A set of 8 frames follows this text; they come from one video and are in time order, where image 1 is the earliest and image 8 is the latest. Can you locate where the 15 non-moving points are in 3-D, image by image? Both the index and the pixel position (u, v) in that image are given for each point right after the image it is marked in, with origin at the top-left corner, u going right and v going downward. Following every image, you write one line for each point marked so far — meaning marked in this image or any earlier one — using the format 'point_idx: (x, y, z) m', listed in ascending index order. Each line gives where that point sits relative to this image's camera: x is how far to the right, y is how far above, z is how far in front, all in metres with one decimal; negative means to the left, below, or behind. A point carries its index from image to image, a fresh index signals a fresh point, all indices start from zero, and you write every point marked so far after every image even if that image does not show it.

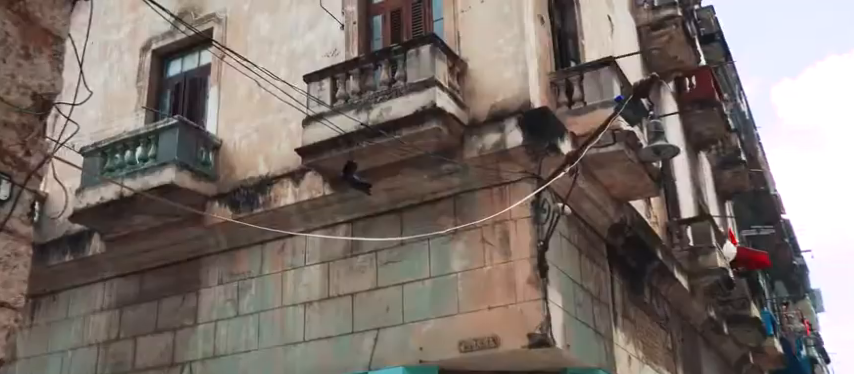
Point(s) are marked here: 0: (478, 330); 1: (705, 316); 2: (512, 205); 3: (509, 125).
0: (+0.4, -1.2, +7.1) m
1: (+3.9, -1.8, +12.2) m
2: (+0.7, -0.2, +7.3) m
3: (+0.7, +0.5, +7.3) m
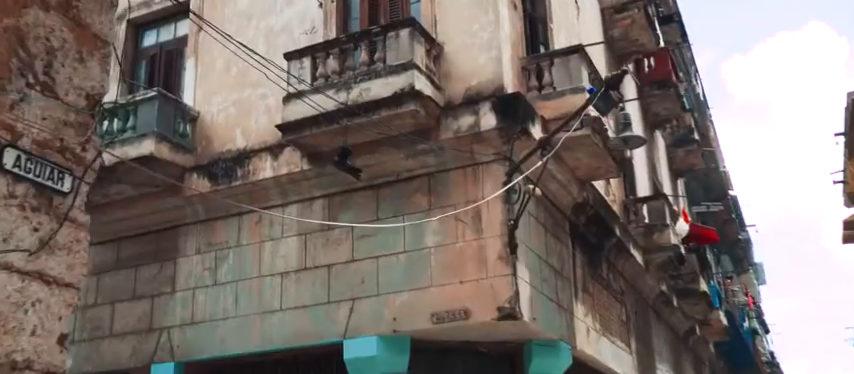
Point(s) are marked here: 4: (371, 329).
0: (+0.2, -1.0, +7.5) m
1: (+3.4, -1.5, +12.8) m
2: (+0.5, 0.0, +7.7) m
3: (+0.5, +0.7, +7.7) m
4: (-0.5, -1.3, +7.8) m
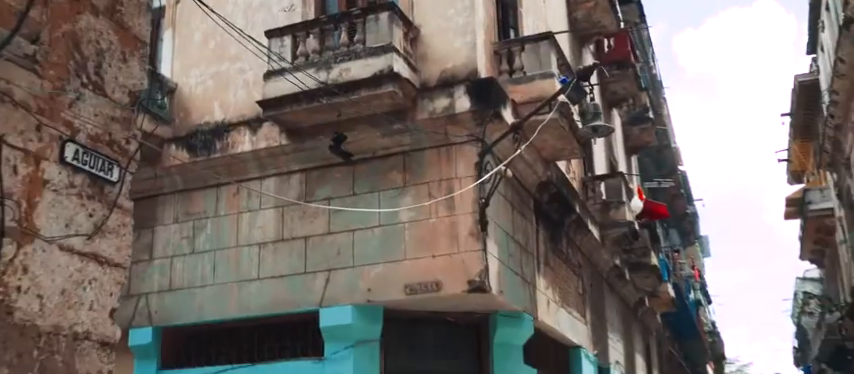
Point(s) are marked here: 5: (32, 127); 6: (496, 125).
0: (0.0, -0.8, +7.9) m
1: (+2.9, -1.2, +13.4) m
2: (+0.3, +0.2, +8.1) m
3: (+0.3, +0.9, +8.1) m
4: (-0.8, -1.1, +8.2) m
5: (-1.3, +0.2, +3.0) m
6: (+0.6, +0.6, +8.1) m
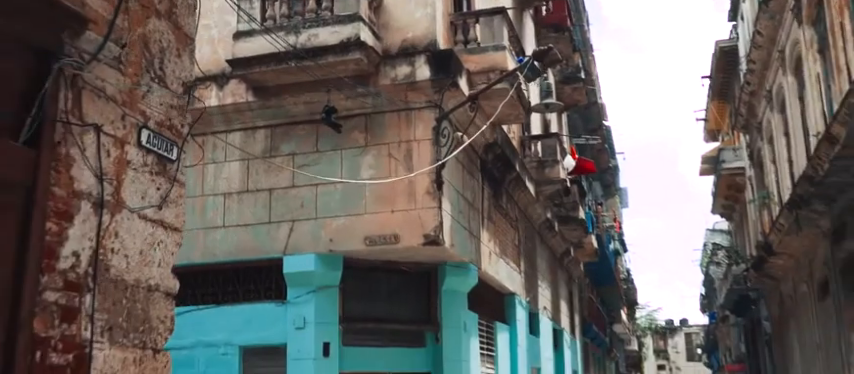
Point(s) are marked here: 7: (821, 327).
0: (-0.4, -0.4, +8.7) m
1: (+1.9, -0.5, +14.5) m
2: (-0.1, +0.6, +8.8) m
3: (-0.1, +1.3, +8.7) m
4: (-1.2, -0.6, +8.9) m
5: (-1.3, +0.3, +3.6) m
6: (+0.3, +1.0, +8.8) m
7: (+7.1, -2.5, +15.5) m
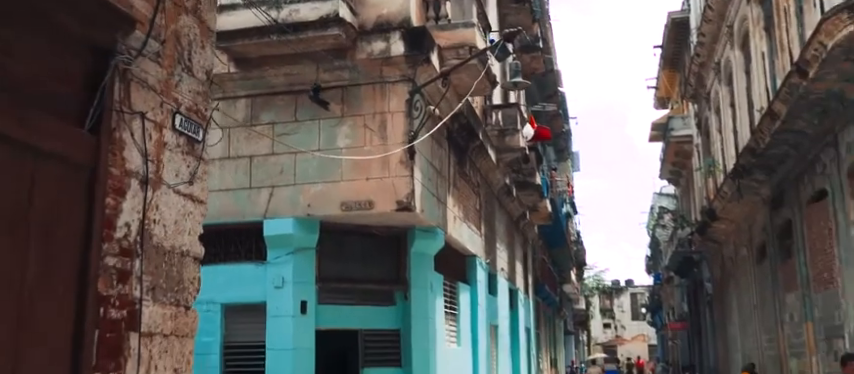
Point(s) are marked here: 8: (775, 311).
0: (-0.7, -0.1, +9.2) m
1: (+1.3, +0.1, +15.1) m
2: (-0.4, +0.9, +9.4) m
3: (-0.4, +1.6, +9.2) m
4: (-1.5, -0.3, +9.4) m
5: (-1.3, +0.4, +4.1) m
6: (0.0, +1.3, +9.3) m
7: (+6.4, -1.9, +16.6) m
8: (+6.1, -2.2, +15.1) m
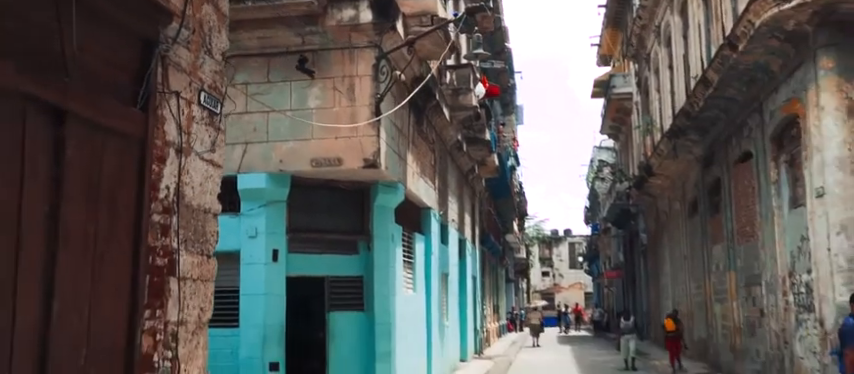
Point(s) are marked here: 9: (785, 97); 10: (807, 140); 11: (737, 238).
0: (-1.2, +0.4, +10.0) m
1: (+0.5, +0.9, +15.9) m
2: (-0.8, +1.4, +10.0) m
3: (-0.7, +2.1, +9.9) m
4: (-1.9, +0.2, +10.1) m
5: (-1.3, +0.6, +4.7) m
6: (-0.4, +1.8, +10.0) m
7: (+5.4, -1.1, +17.9) m
8: (+5.2, -1.4, +16.4) m
9: (+4.4, +1.1, +10.5) m
10: (+4.3, +0.5, +9.7) m
11: (+4.9, -0.8, +13.6) m
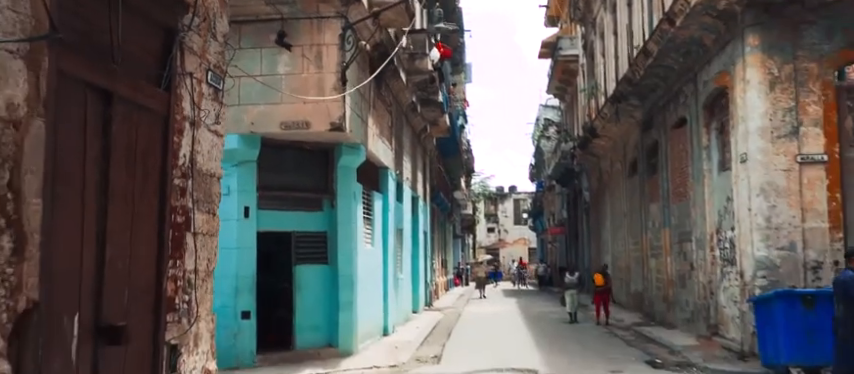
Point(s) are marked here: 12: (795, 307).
0: (-1.6, +0.9, +10.7) m
1: (-0.3, +1.7, +16.7) m
2: (-1.3, +1.9, +10.7) m
3: (-1.2, +2.6, +10.5) m
4: (-2.4, +0.7, +10.7) m
5: (-1.5, +0.8, +5.4) m
6: (-0.9, +2.3, +10.7) m
7: (+4.5, -0.2, +19.0) m
8: (+4.4, -0.6, +17.5) m
9: (+3.9, +1.6, +11.5) m
10: (+3.8, +0.9, +10.7) m
11: (+4.2, -0.2, +14.7) m
12: (+3.6, -1.2, +8.5) m
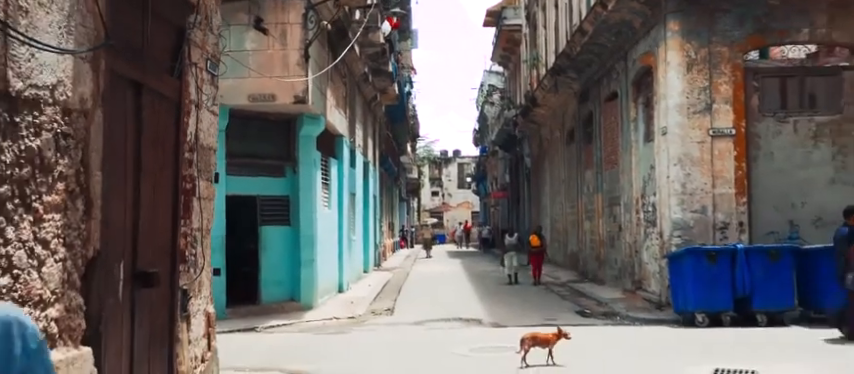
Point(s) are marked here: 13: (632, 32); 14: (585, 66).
0: (-2.2, +1.3, +11.6) m
1: (-1.3, +2.4, +17.7) m
2: (-1.9, +2.3, +11.6) m
3: (-1.8, +3.0, +11.4) m
4: (-3.0, +1.2, +11.6) m
5: (-1.7, +1.0, +6.4) m
6: (-1.5, +2.7, +11.6) m
7: (+3.3, +0.5, +20.4) m
8: (+3.3, +0.1, +18.9) m
9: (+3.2, +2.0, +12.8) m
10: (+3.2, +1.4, +12.0) m
11: (+3.3, +0.4, +16.0) m
12: (+3.2, -0.9, +9.9) m
13: (+3.2, +2.4, +13.3) m
14: (+3.1, +2.3, +16.6) m
